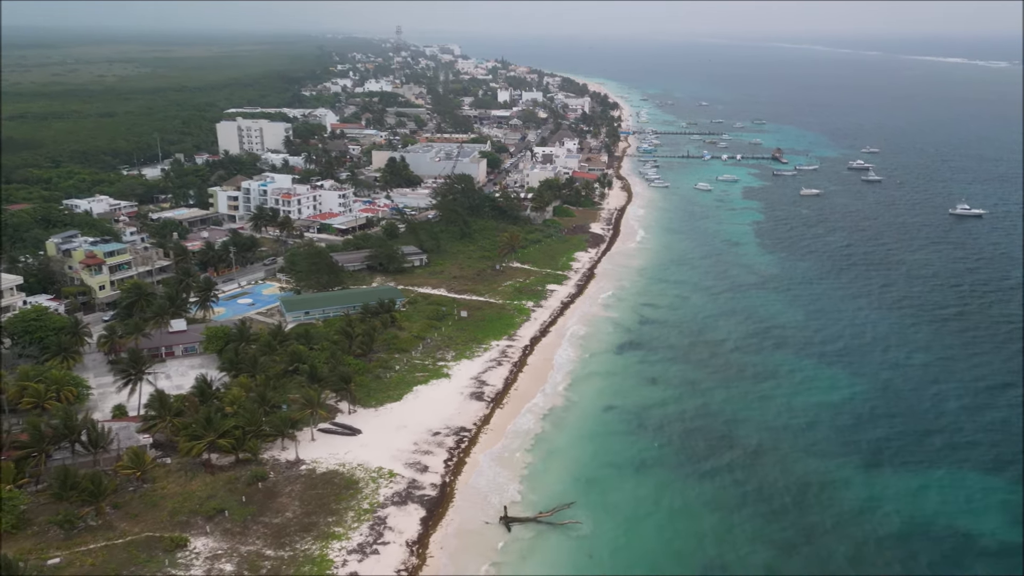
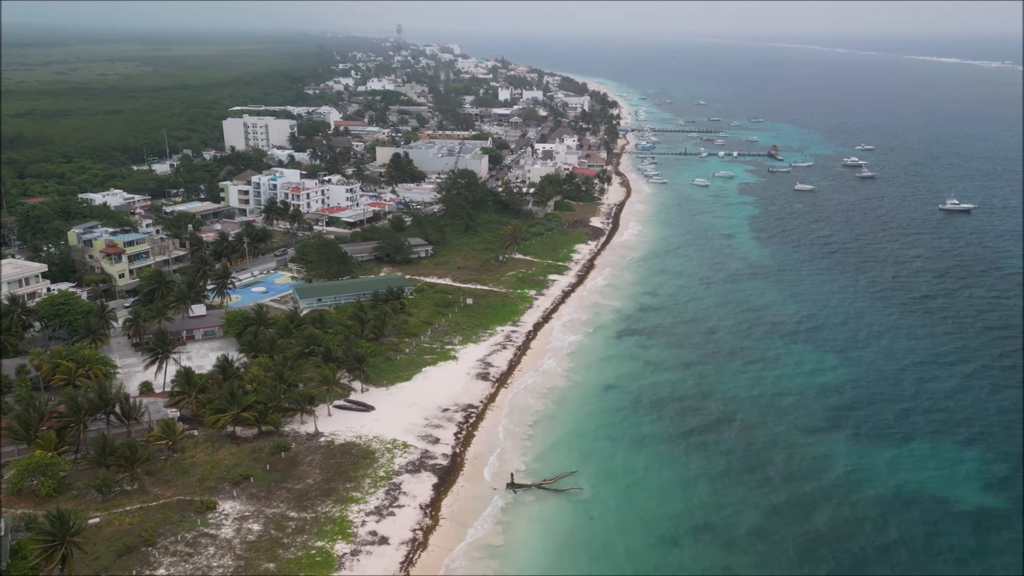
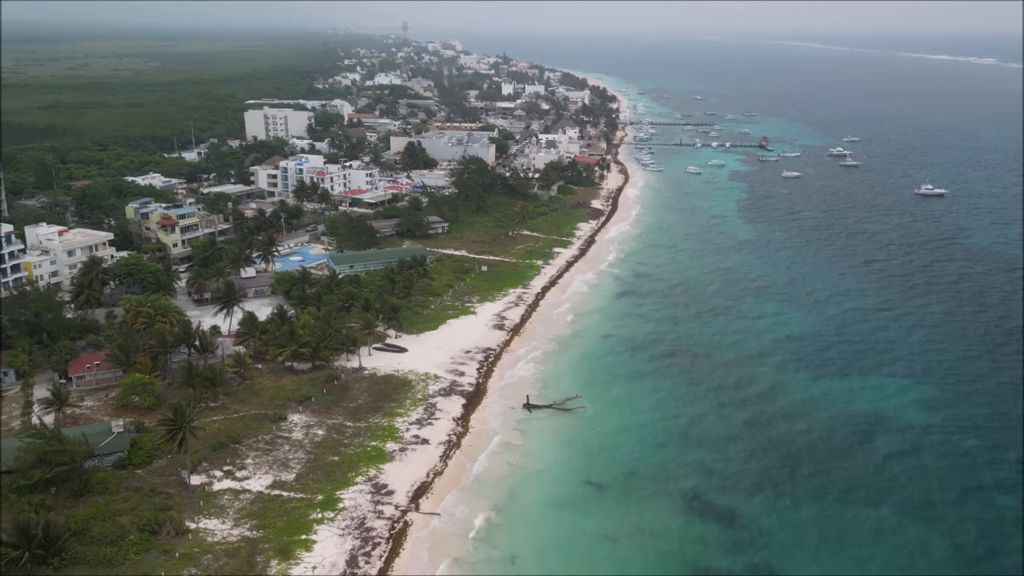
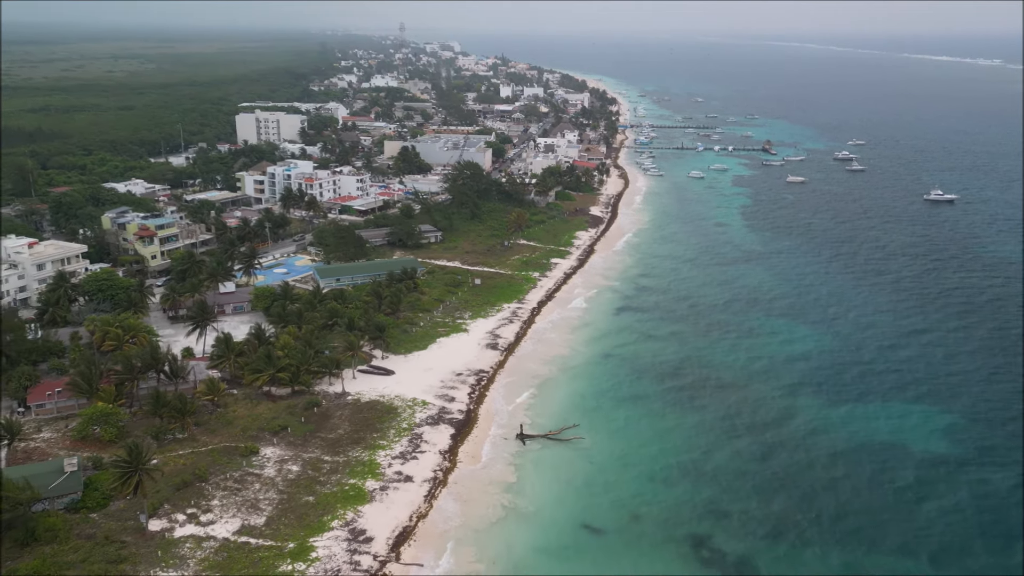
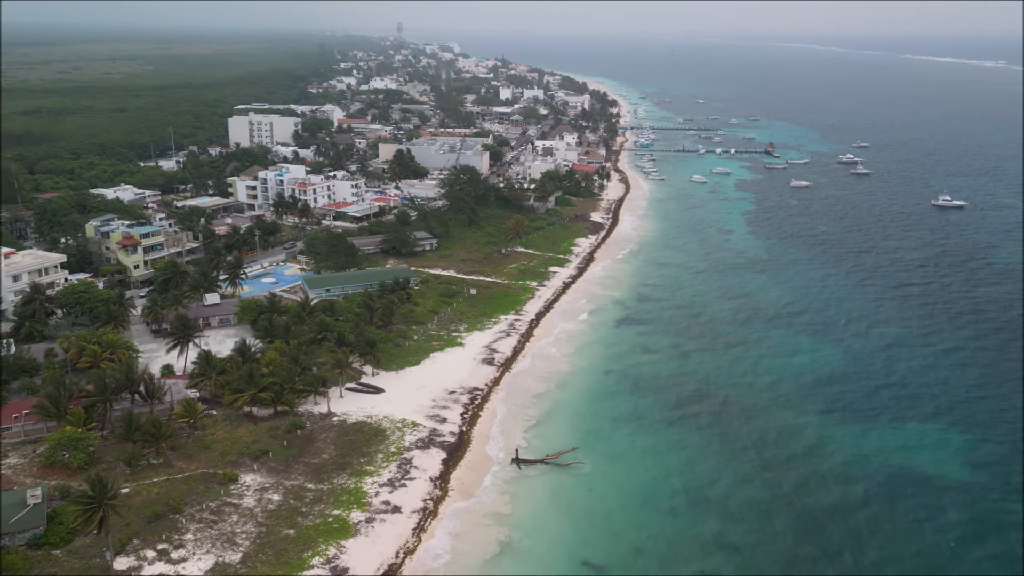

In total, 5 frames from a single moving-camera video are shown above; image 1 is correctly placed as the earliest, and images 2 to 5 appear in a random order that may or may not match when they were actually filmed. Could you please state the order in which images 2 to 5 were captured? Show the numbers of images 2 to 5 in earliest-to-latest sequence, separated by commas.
2, 5, 4, 3
